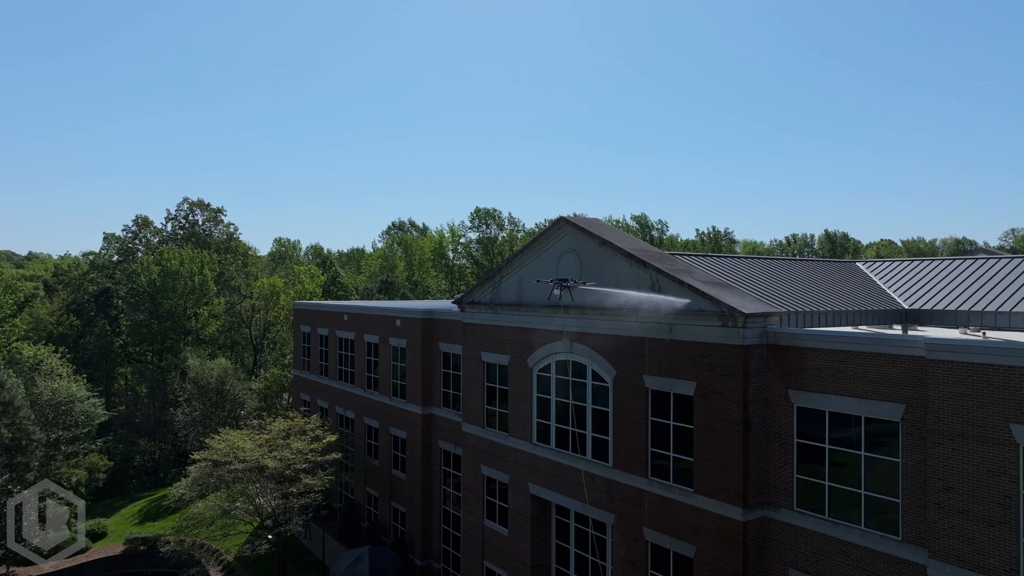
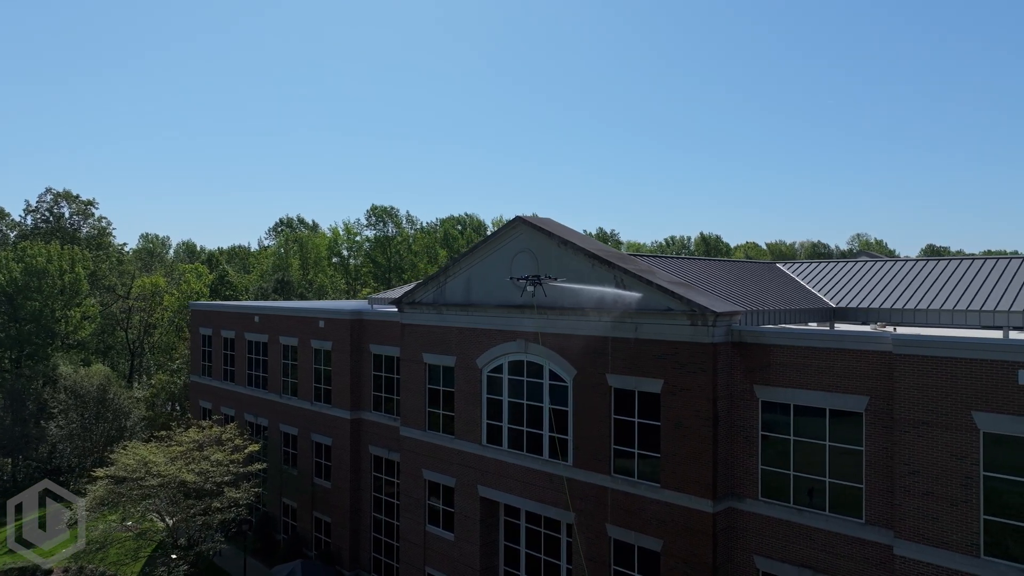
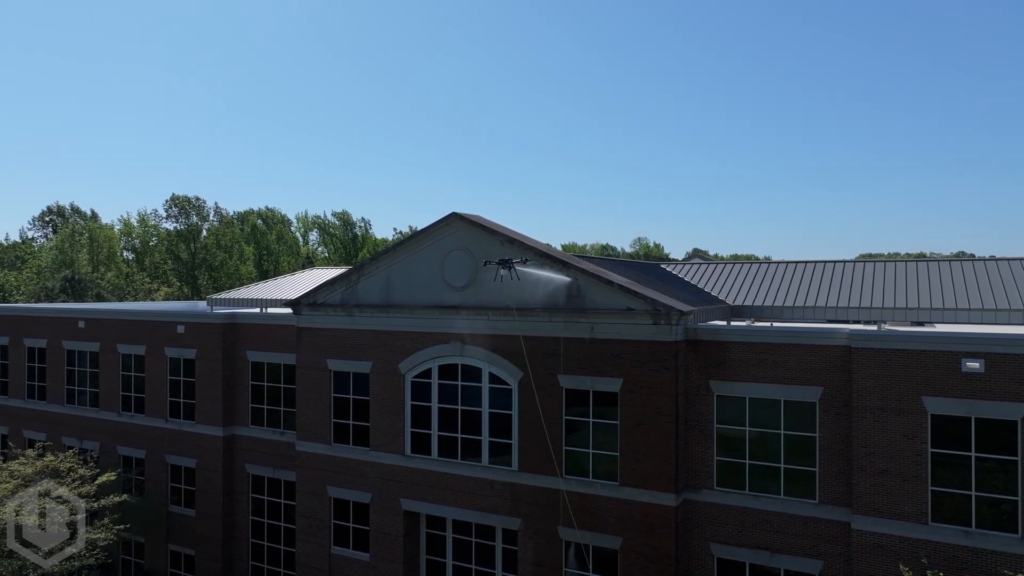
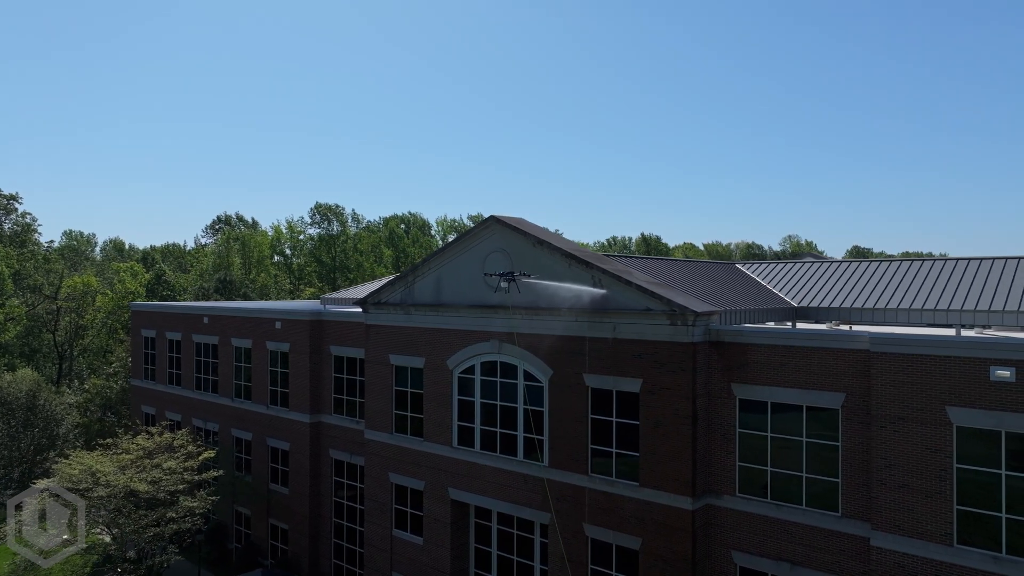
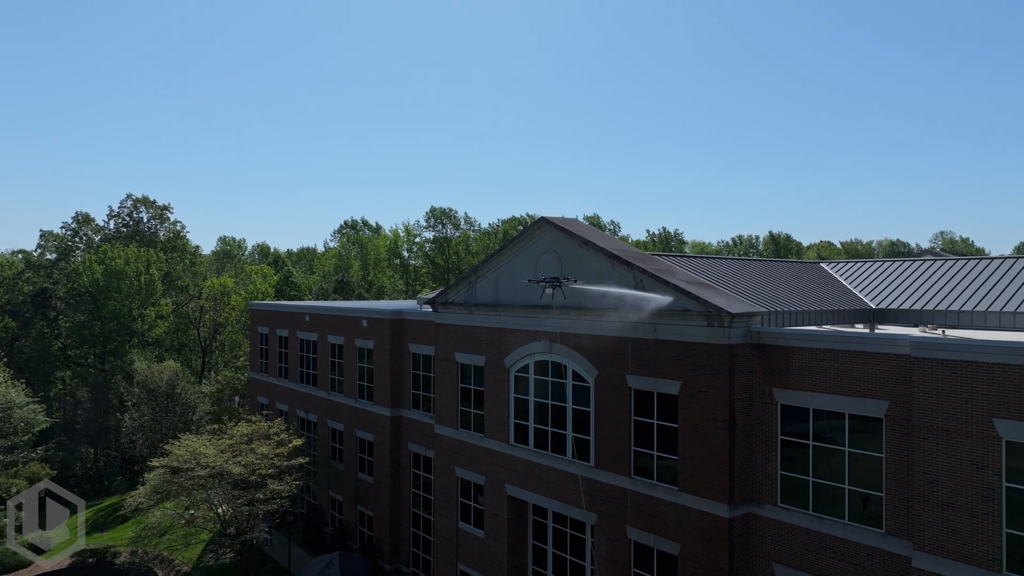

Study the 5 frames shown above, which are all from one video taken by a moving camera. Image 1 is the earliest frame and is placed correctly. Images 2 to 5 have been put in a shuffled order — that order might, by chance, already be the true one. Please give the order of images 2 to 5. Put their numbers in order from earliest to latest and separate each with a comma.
5, 2, 4, 3
